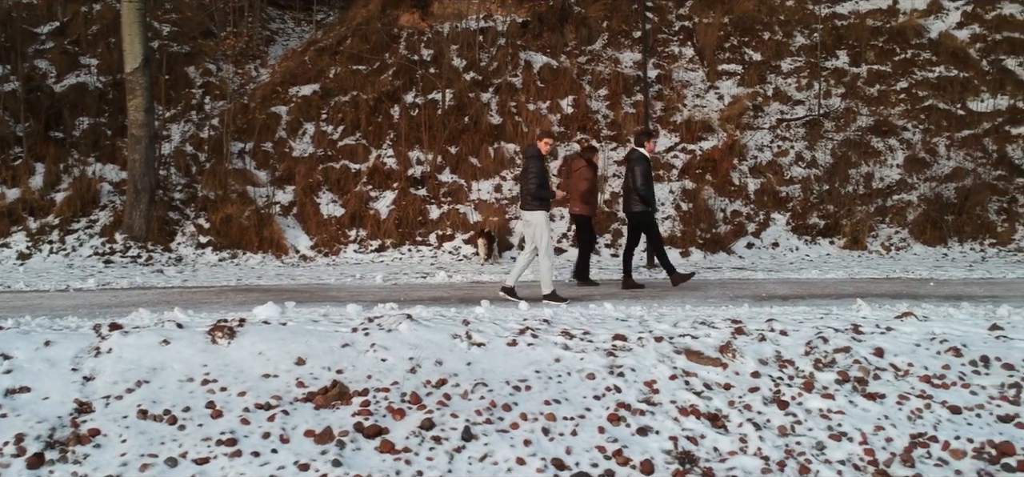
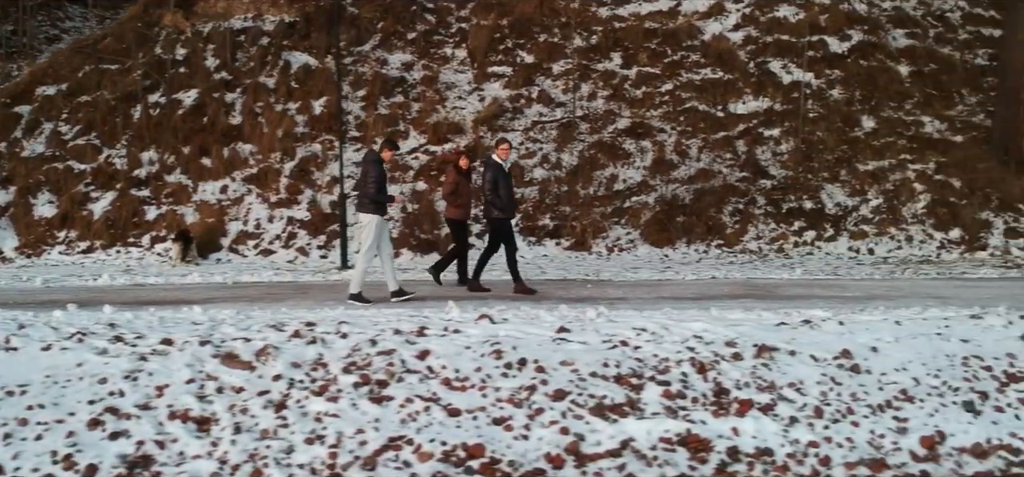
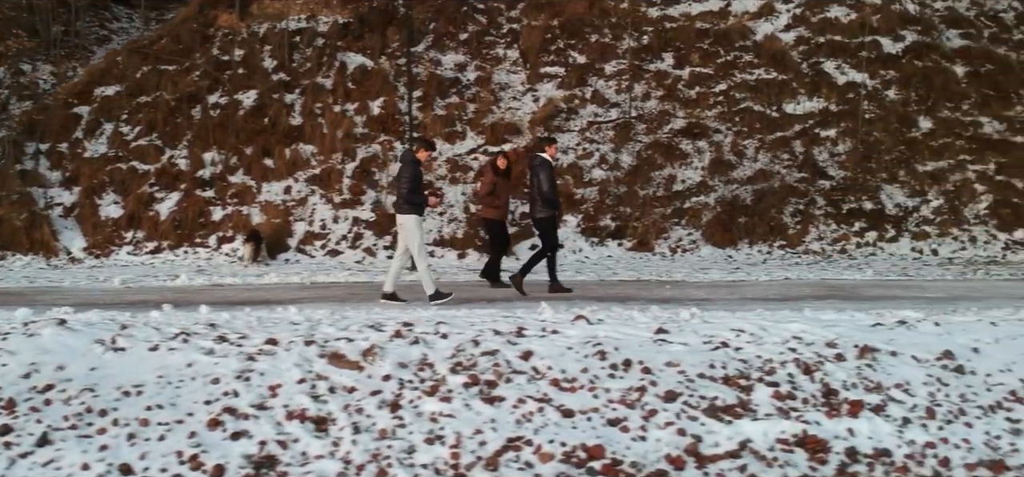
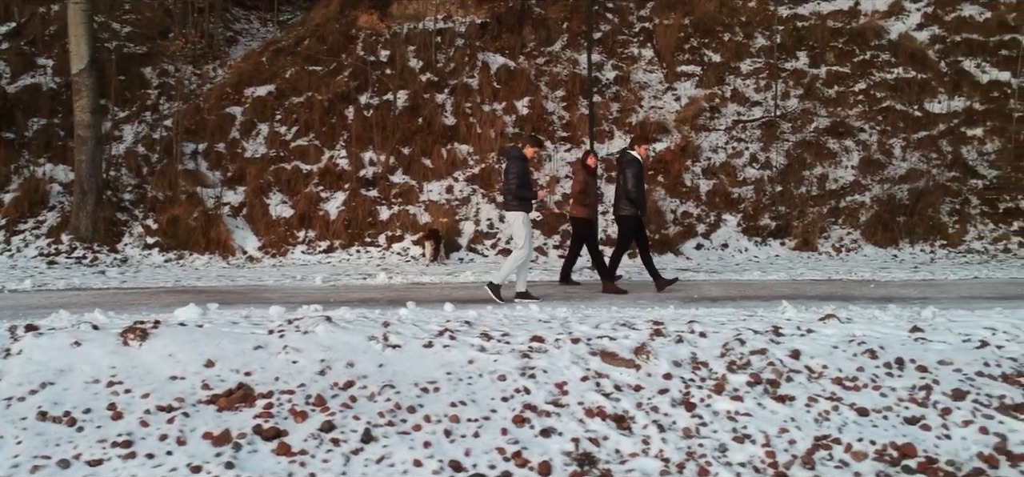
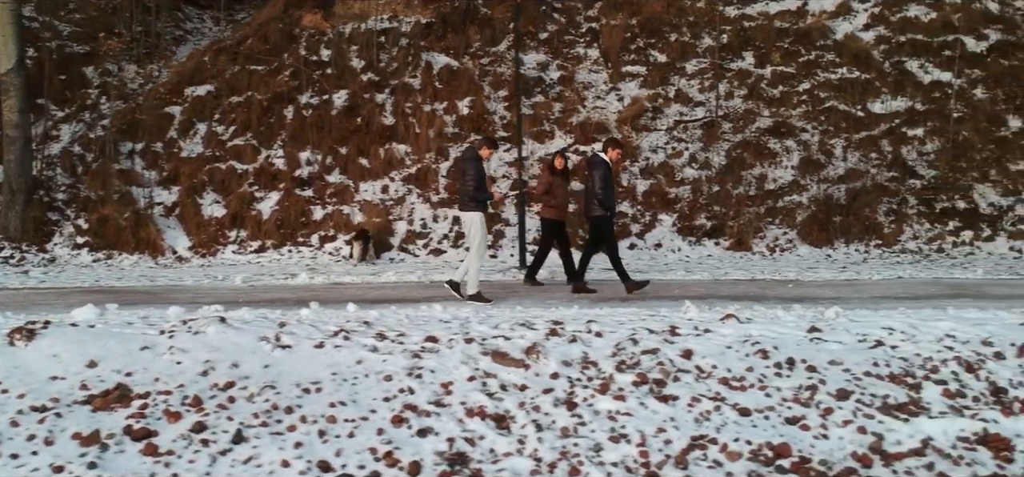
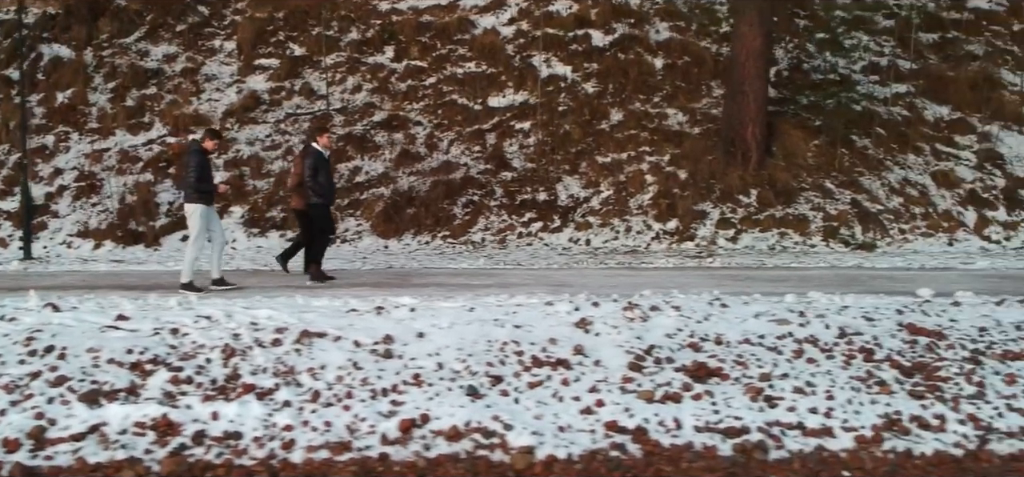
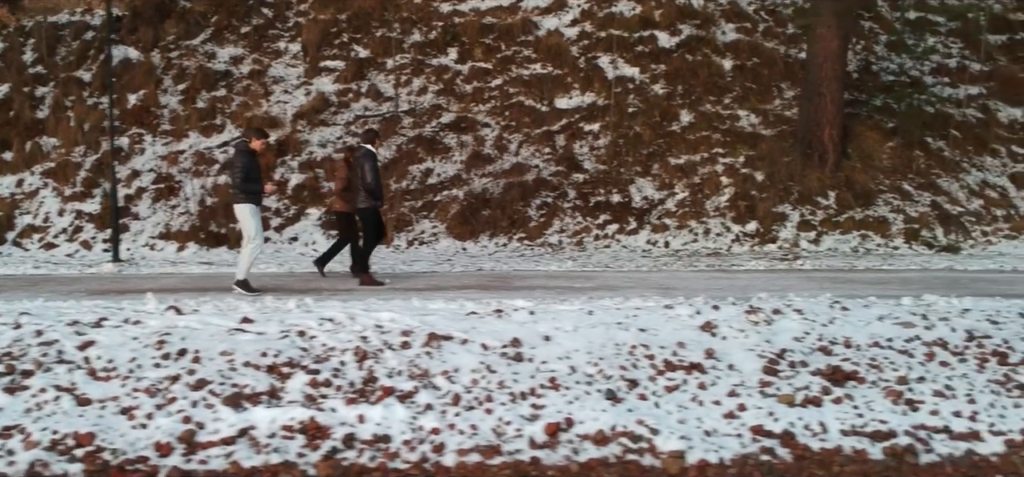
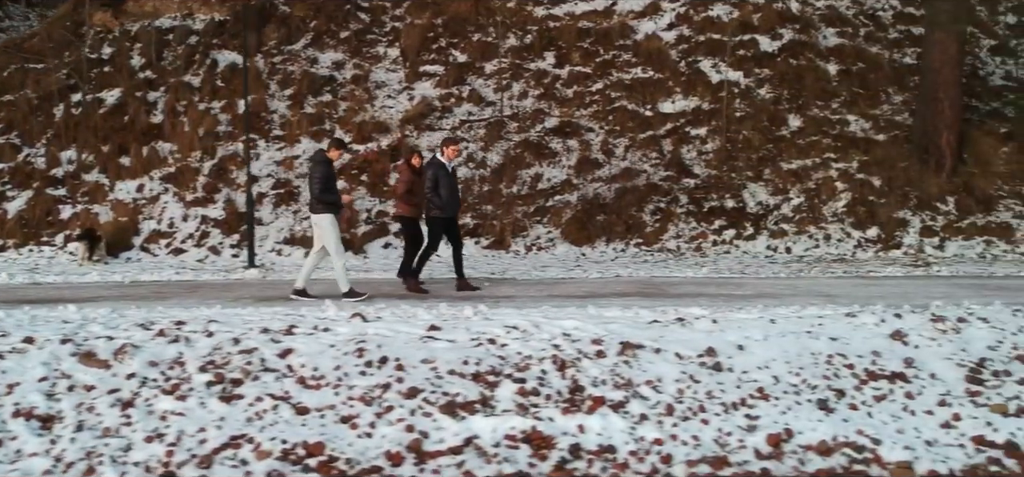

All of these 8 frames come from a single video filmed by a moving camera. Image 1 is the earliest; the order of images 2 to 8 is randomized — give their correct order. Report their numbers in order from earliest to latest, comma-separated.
4, 5, 3, 2, 8, 7, 6
